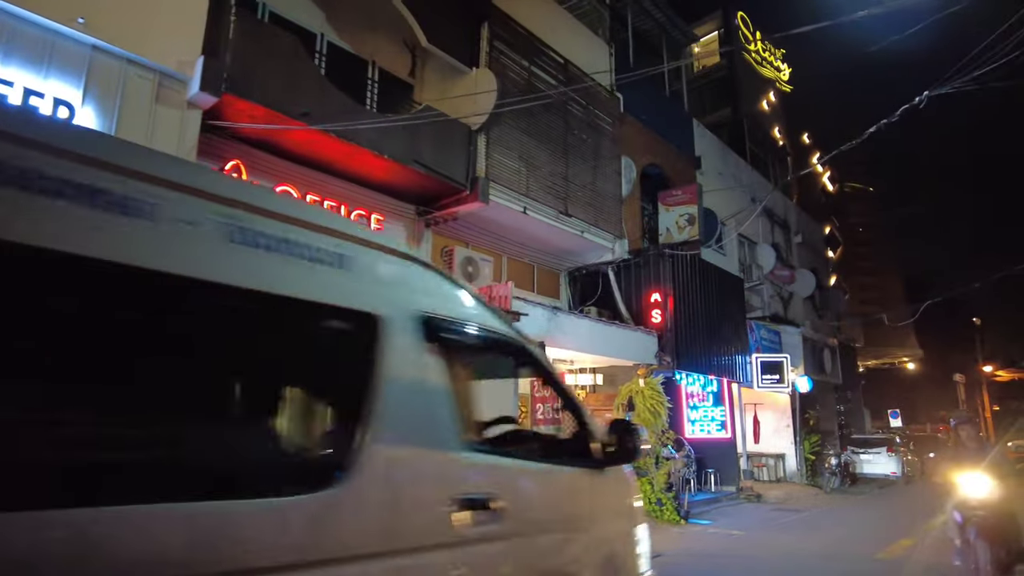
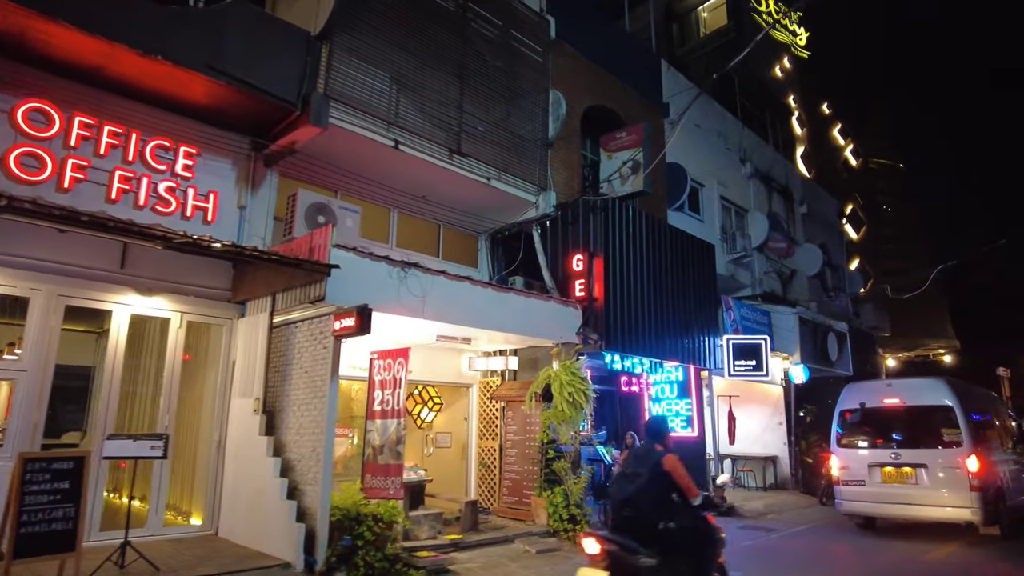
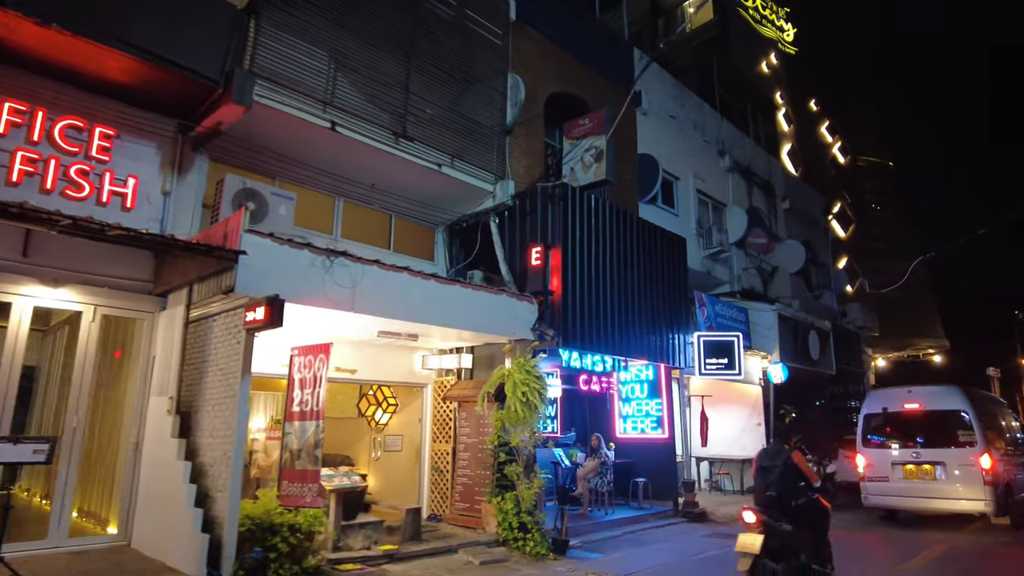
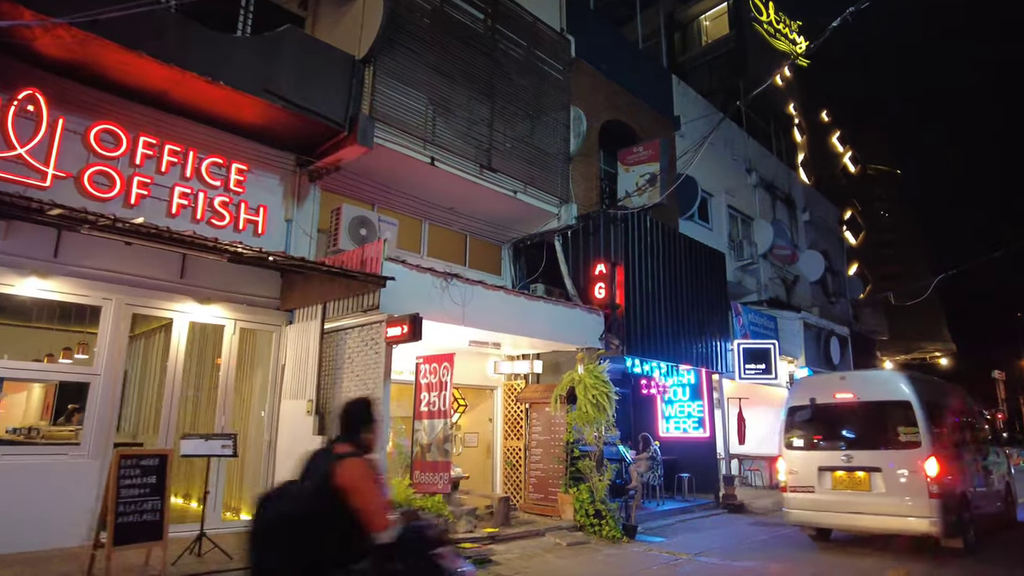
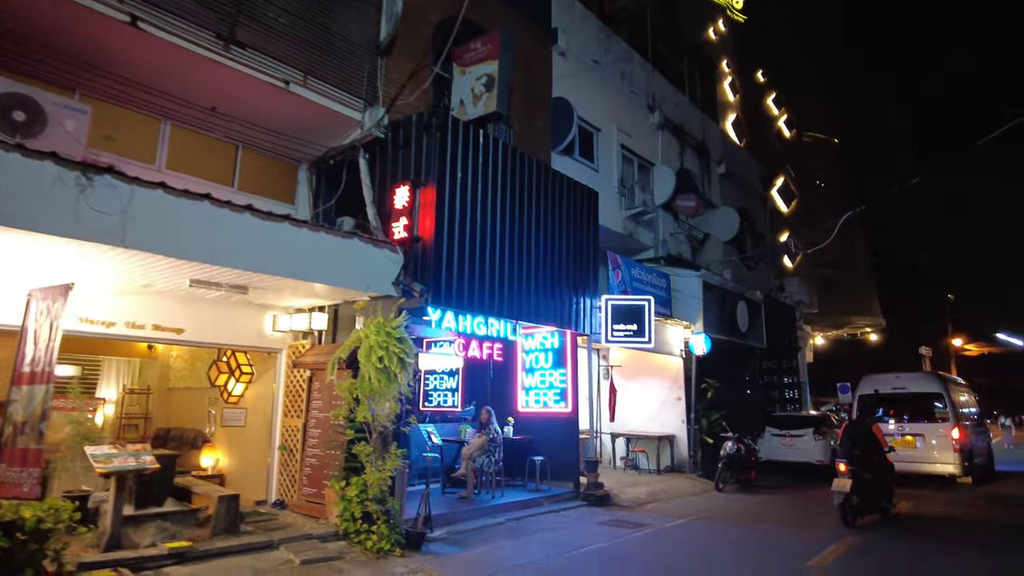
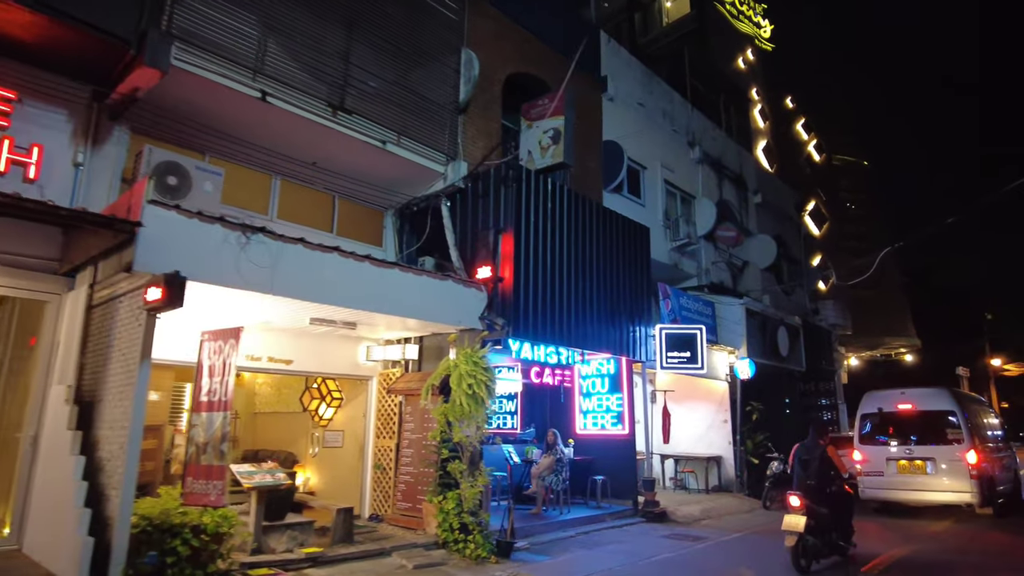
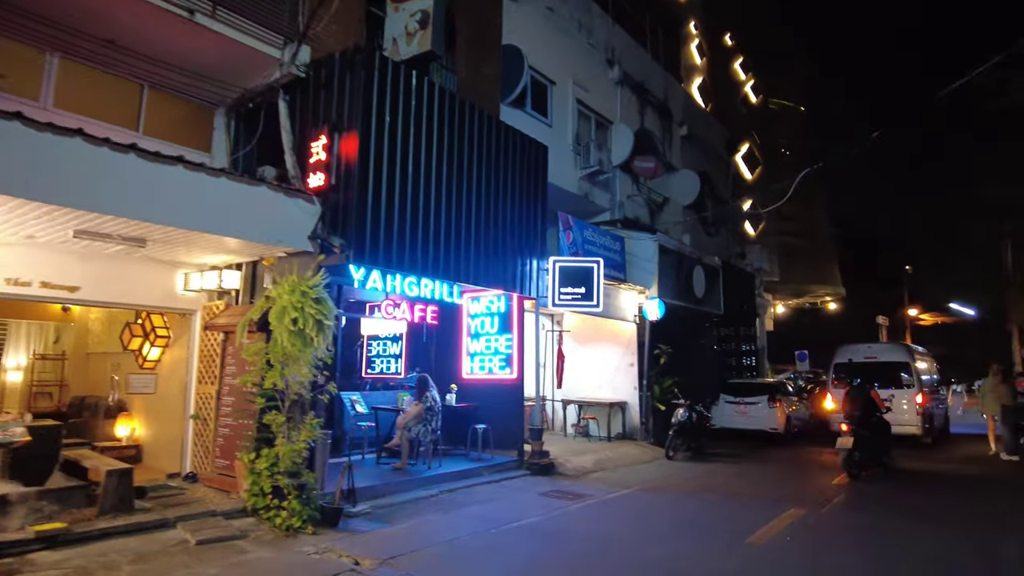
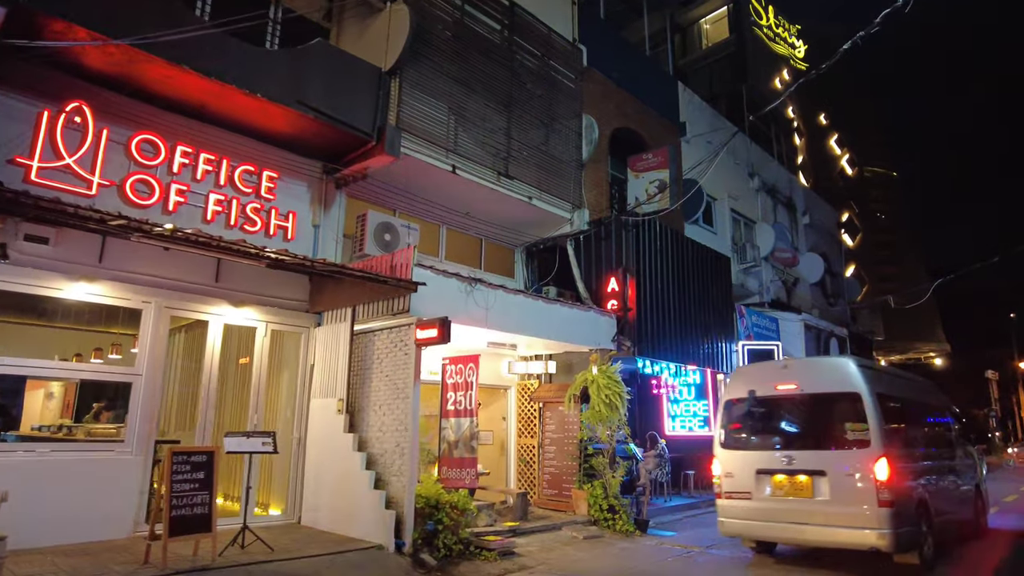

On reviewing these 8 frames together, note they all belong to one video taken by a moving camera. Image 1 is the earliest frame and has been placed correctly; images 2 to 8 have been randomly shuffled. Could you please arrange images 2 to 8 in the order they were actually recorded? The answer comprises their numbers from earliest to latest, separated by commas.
8, 4, 2, 3, 6, 5, 7
